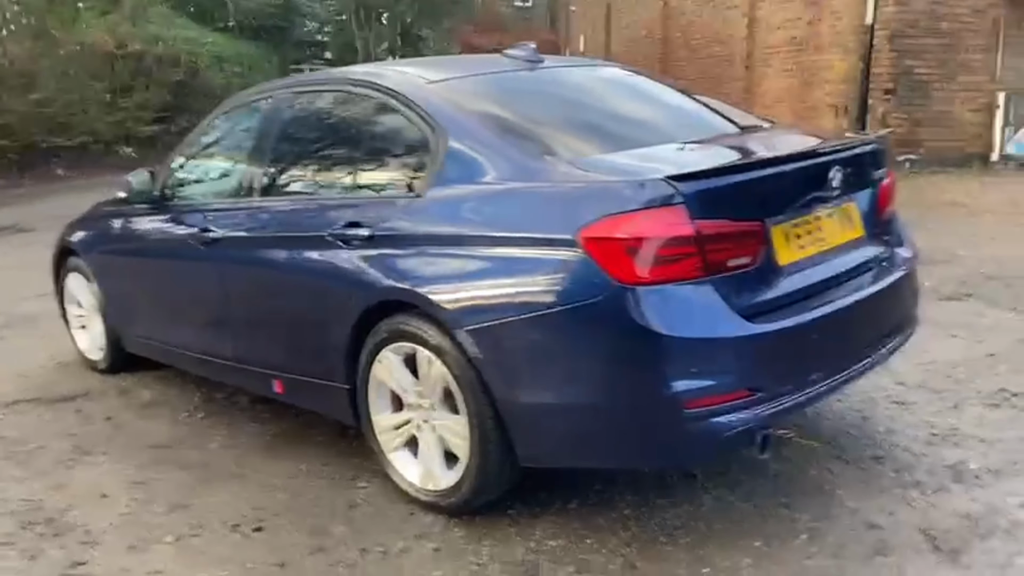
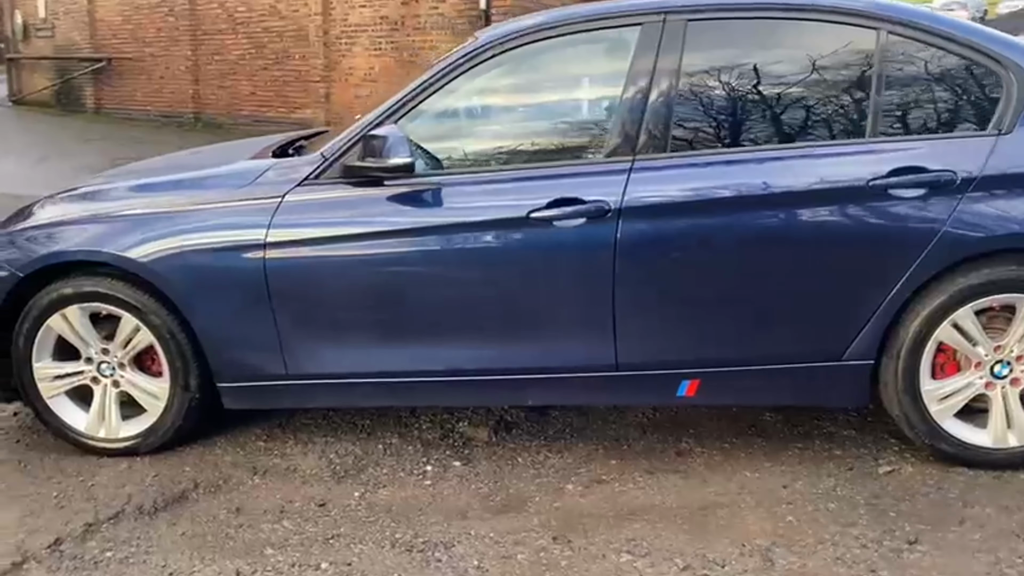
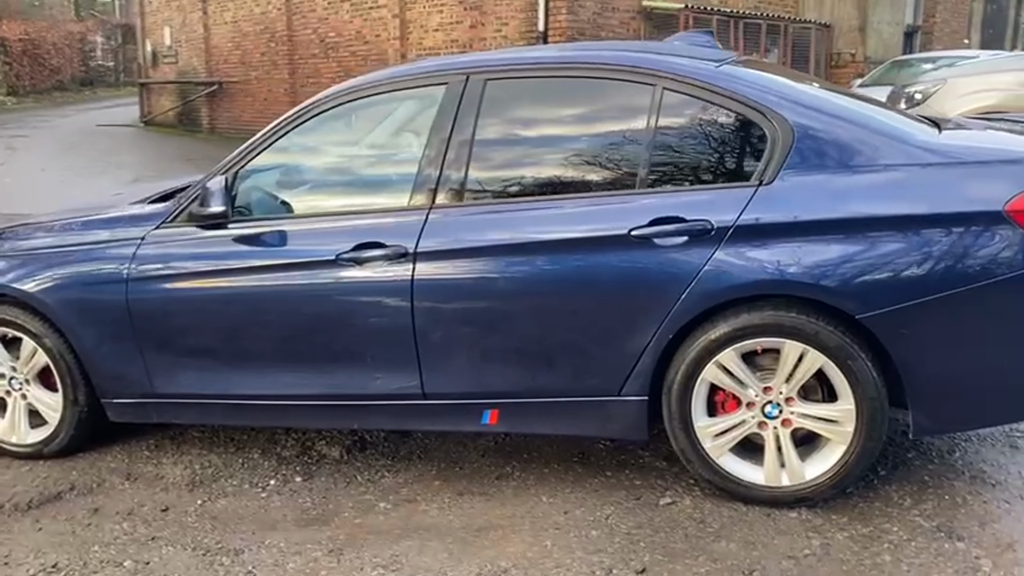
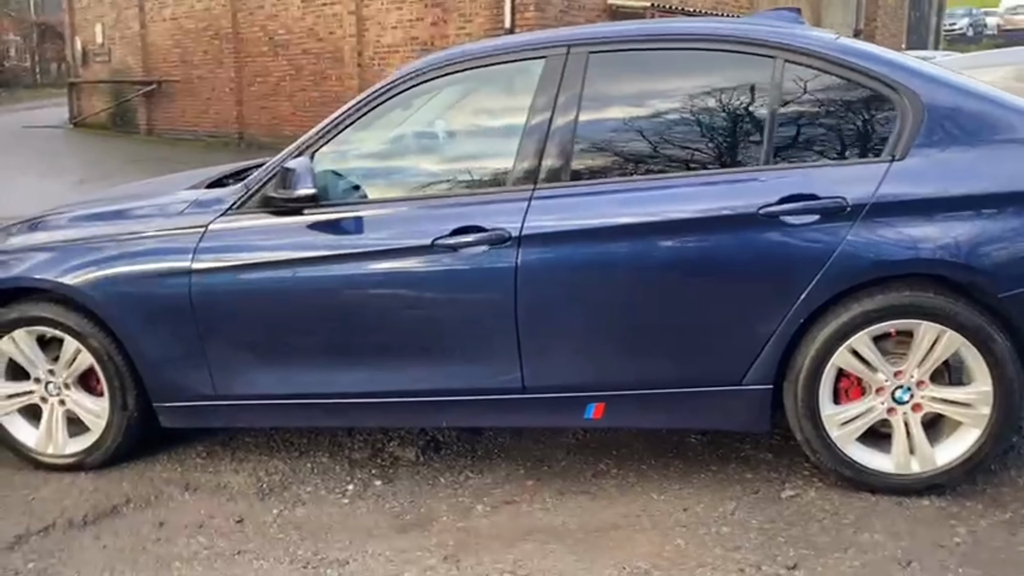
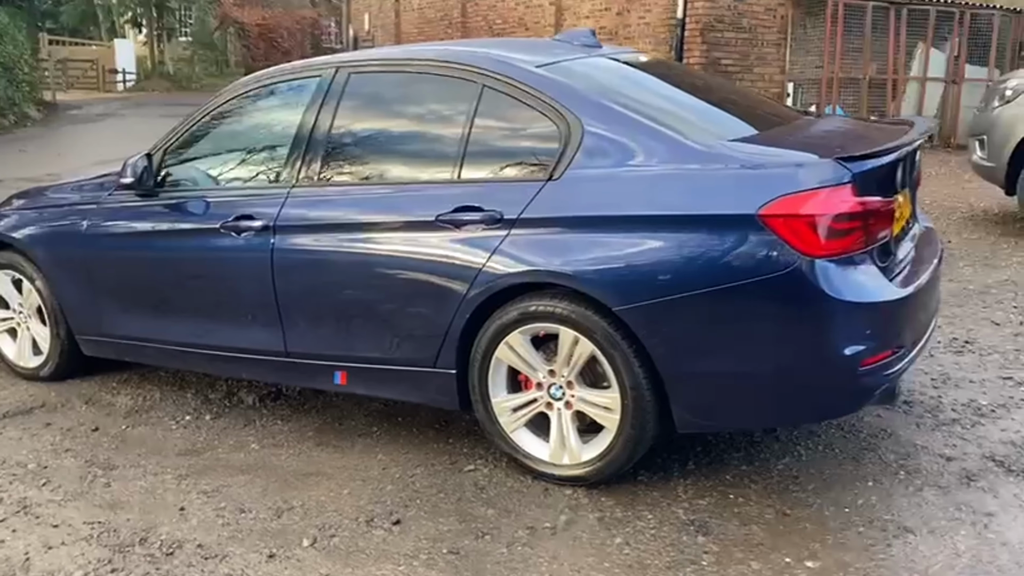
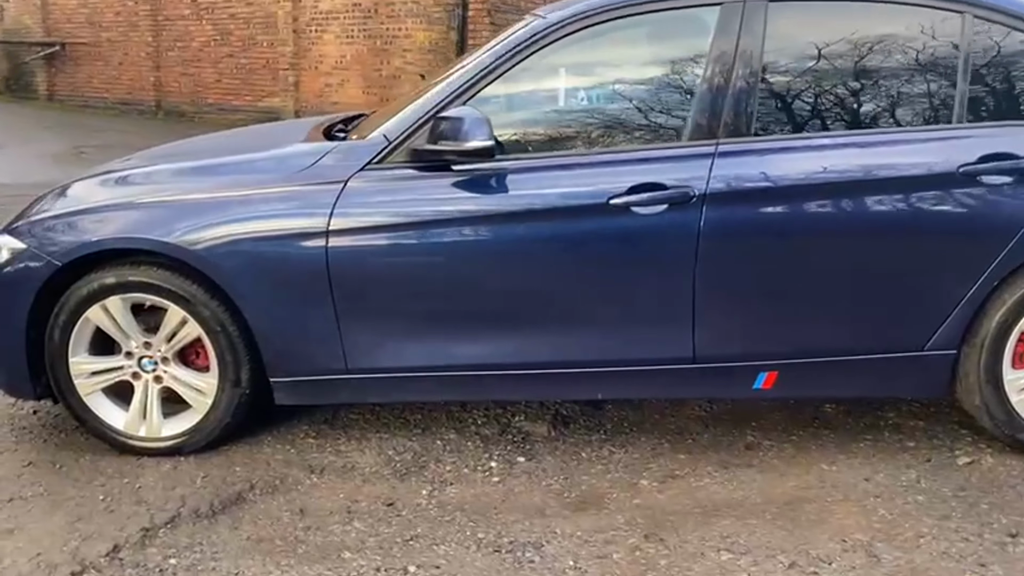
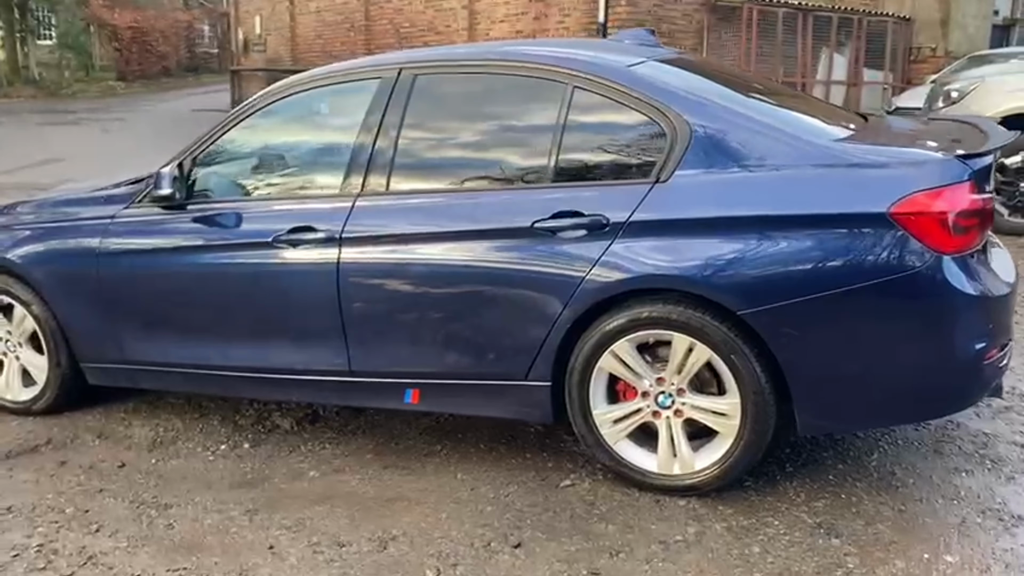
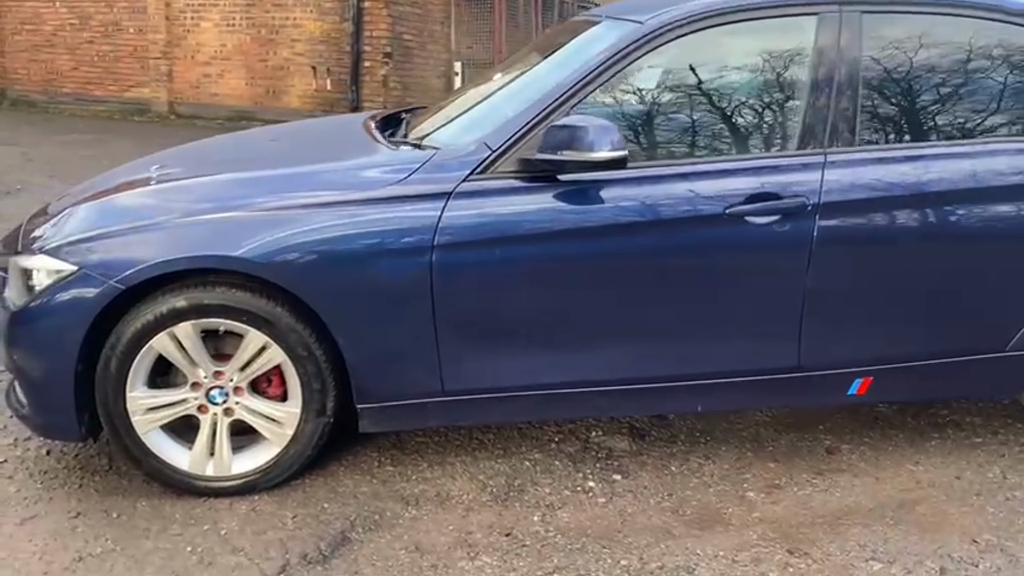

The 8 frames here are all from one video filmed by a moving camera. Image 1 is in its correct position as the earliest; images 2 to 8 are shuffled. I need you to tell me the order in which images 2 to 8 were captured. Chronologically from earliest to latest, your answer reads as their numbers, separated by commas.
5, 7, 3, 4, 2, 6, 8
